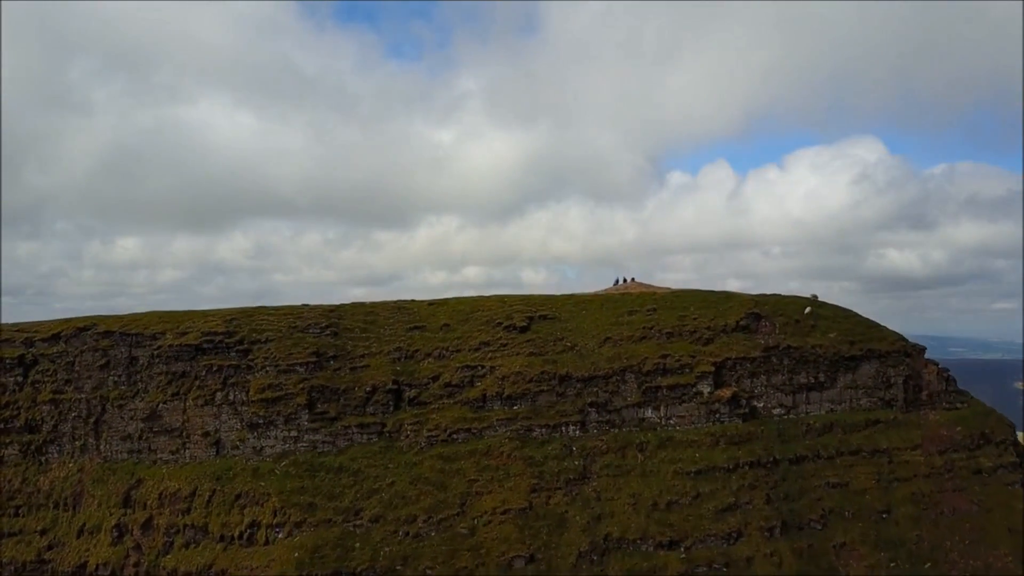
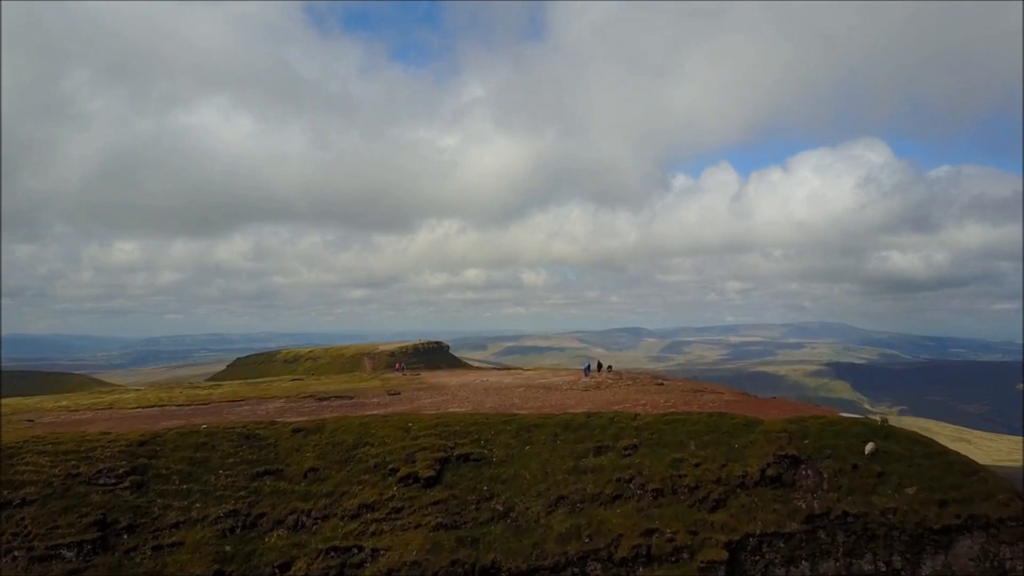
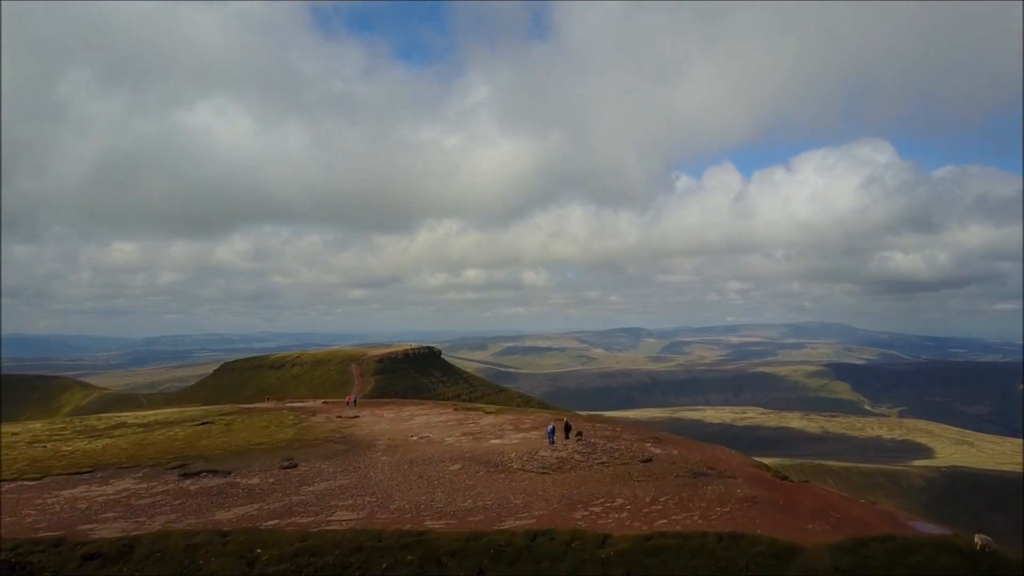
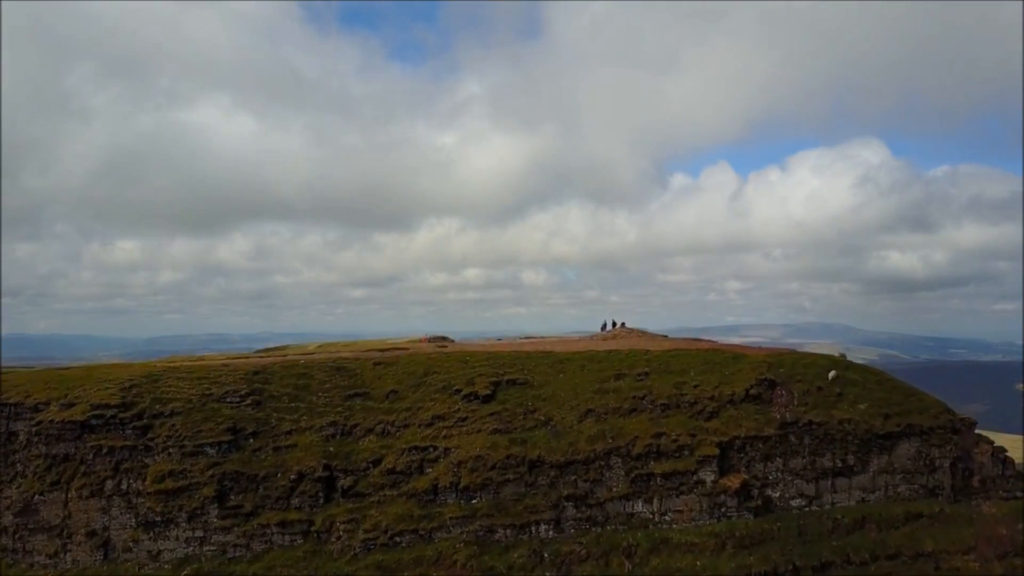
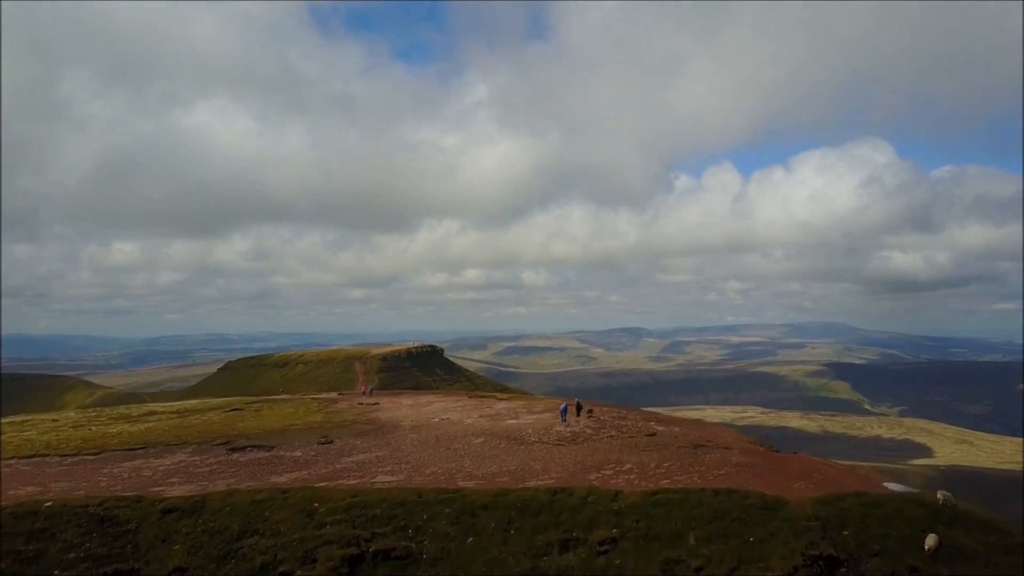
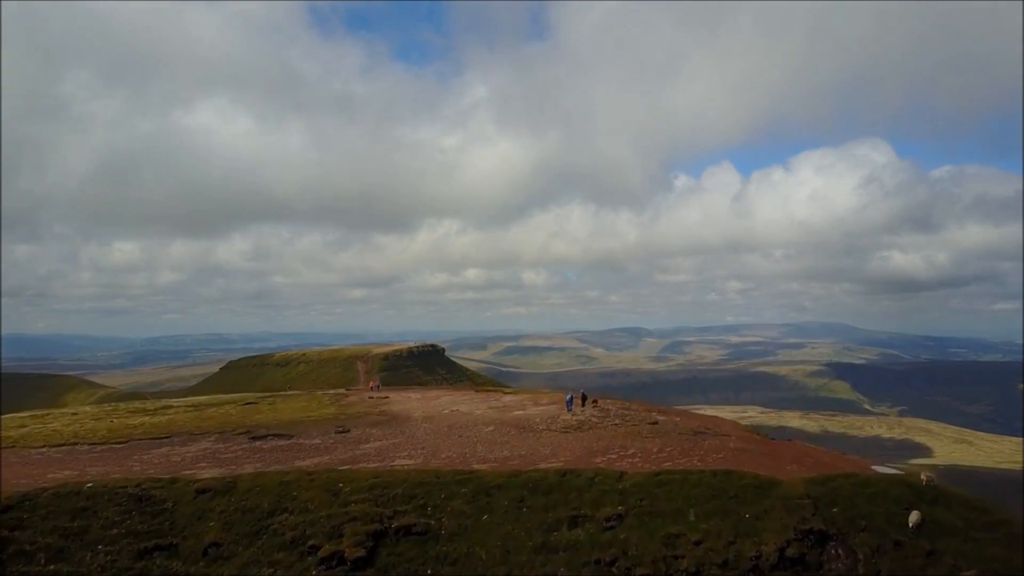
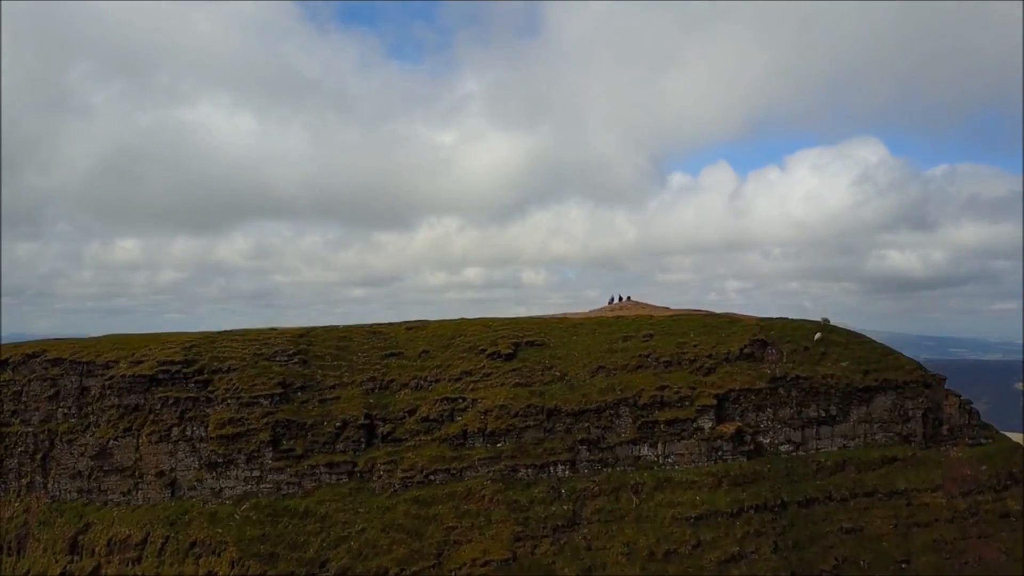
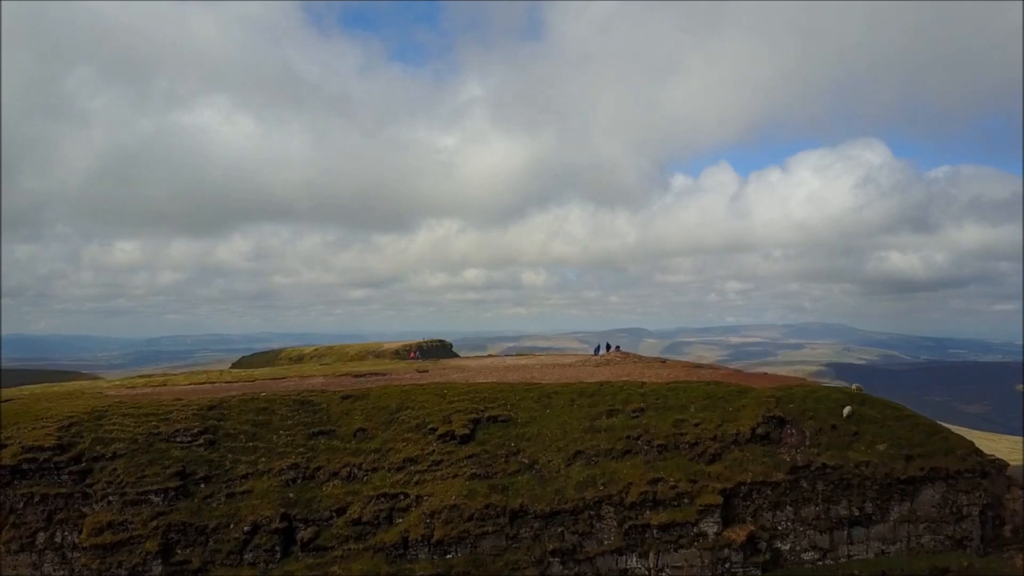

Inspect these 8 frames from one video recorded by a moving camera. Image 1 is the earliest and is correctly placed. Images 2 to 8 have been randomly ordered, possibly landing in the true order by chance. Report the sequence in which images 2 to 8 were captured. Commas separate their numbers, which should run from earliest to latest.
7, 4, 8, 2, 6, 5, 3
